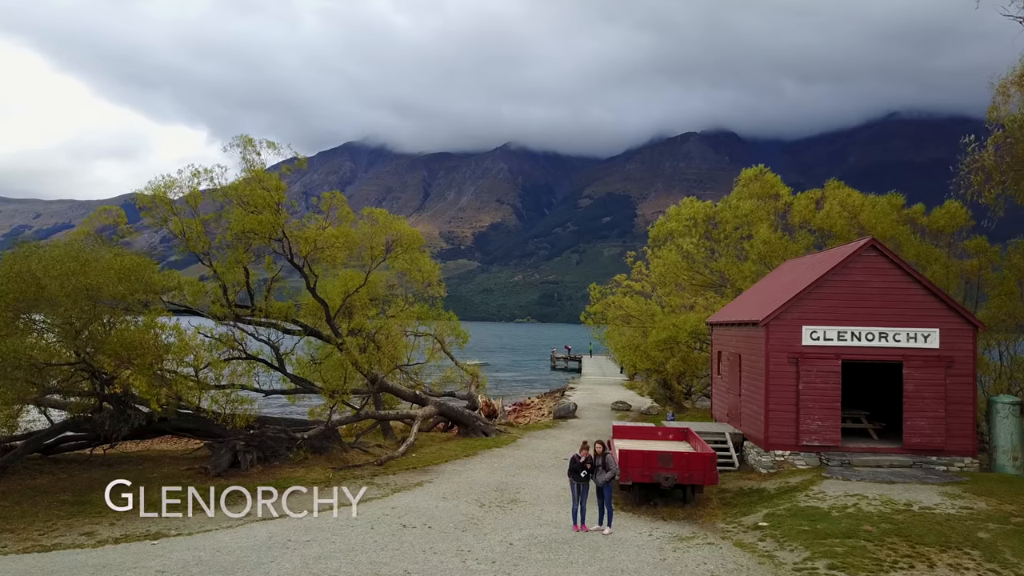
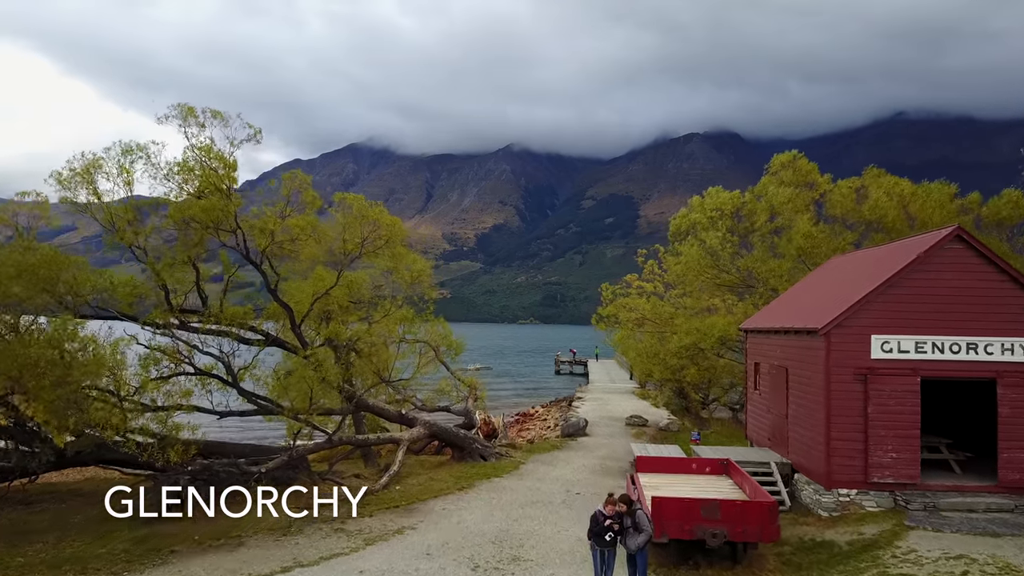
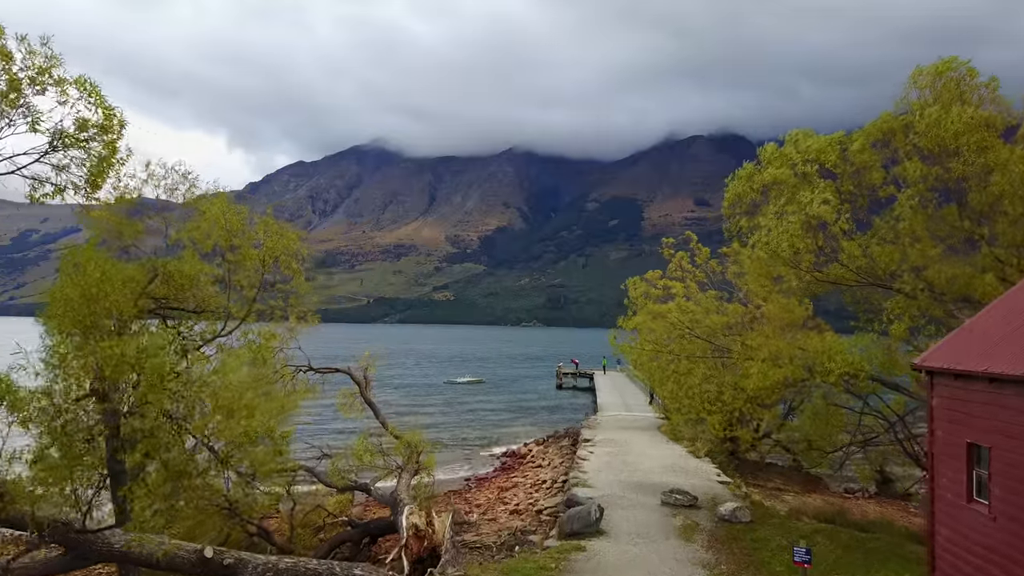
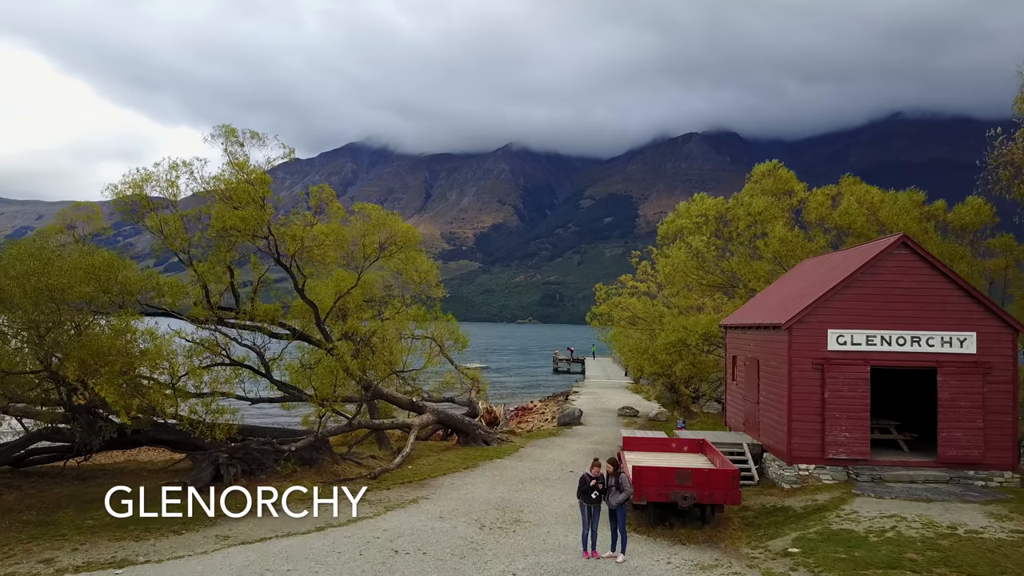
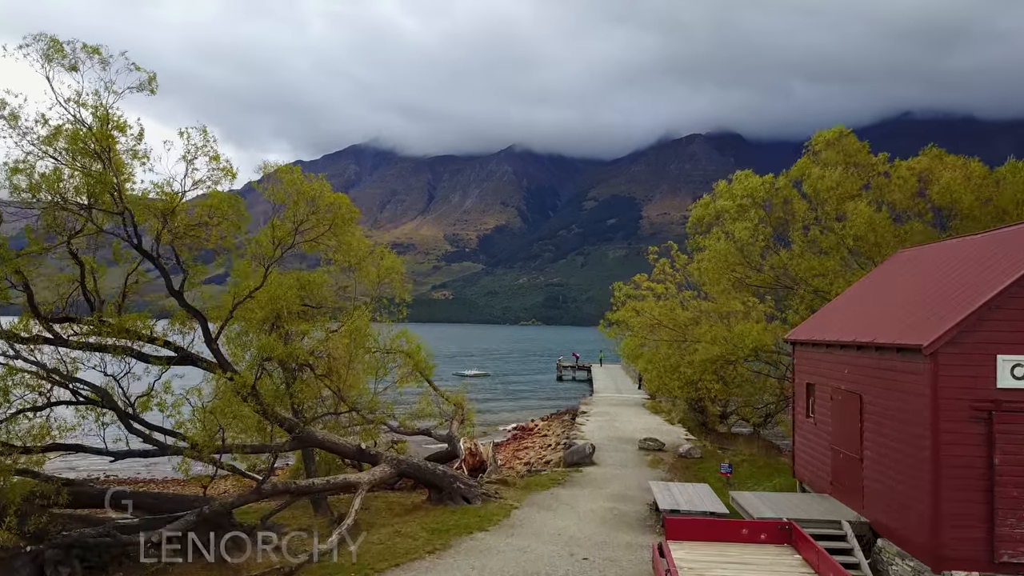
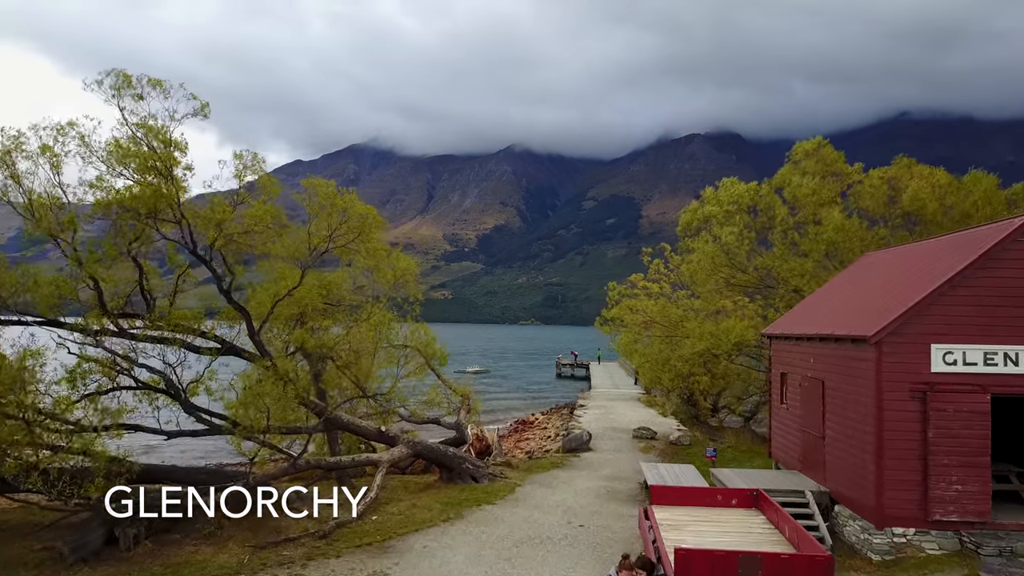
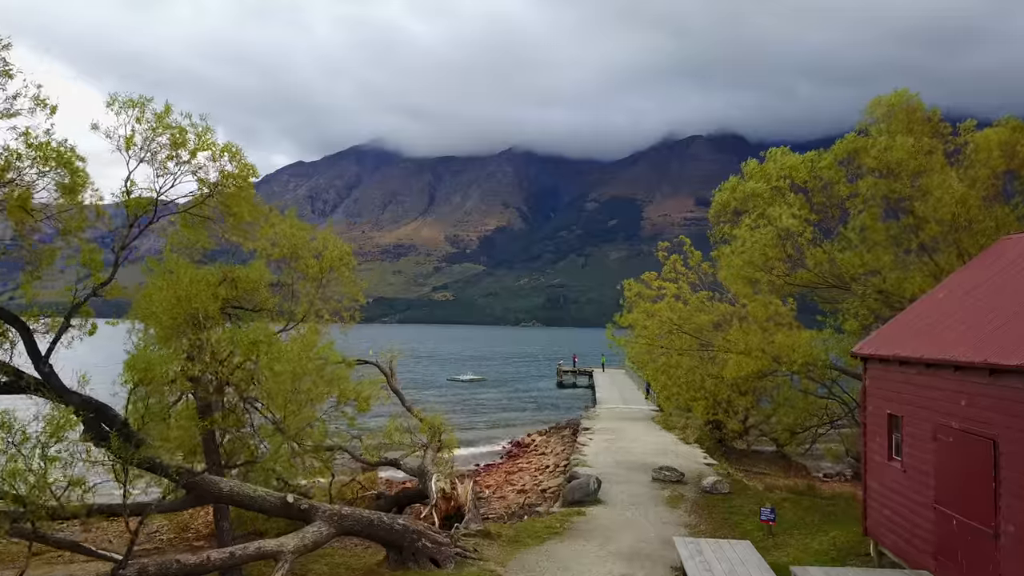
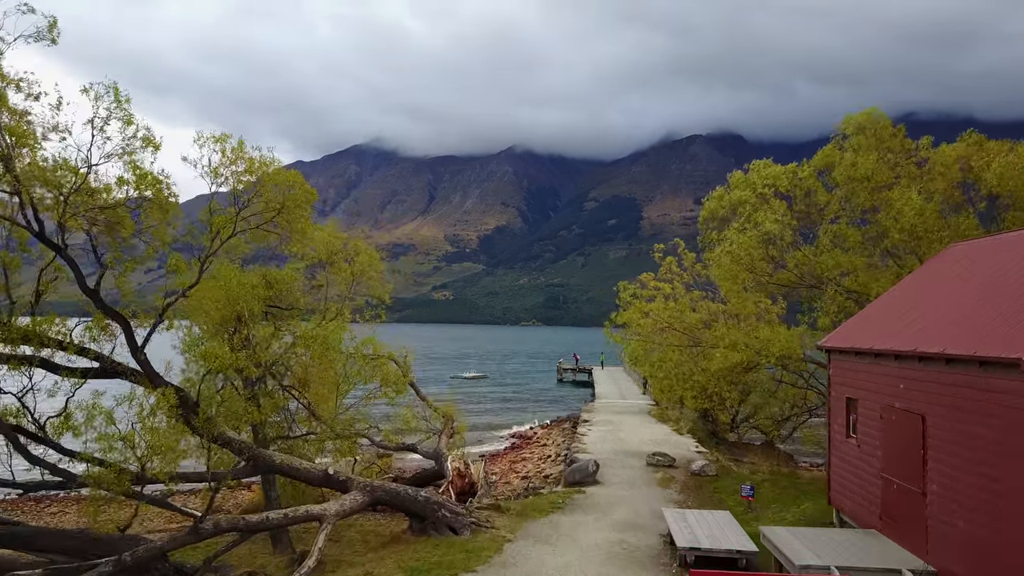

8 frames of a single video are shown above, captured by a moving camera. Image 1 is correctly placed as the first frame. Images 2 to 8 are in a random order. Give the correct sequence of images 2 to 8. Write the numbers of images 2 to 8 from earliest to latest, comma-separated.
4, 2, 6, 5, 8, 7, 3
